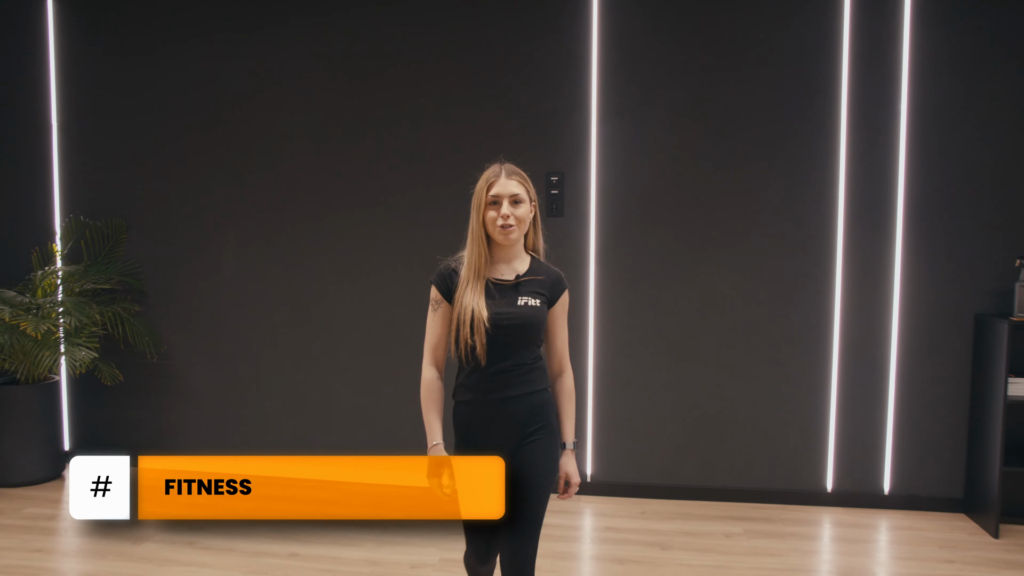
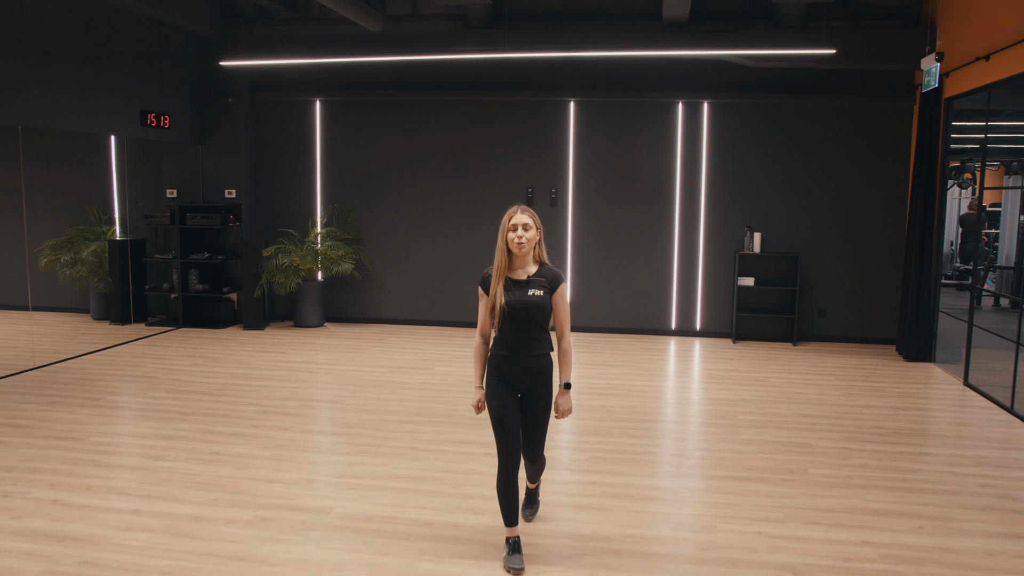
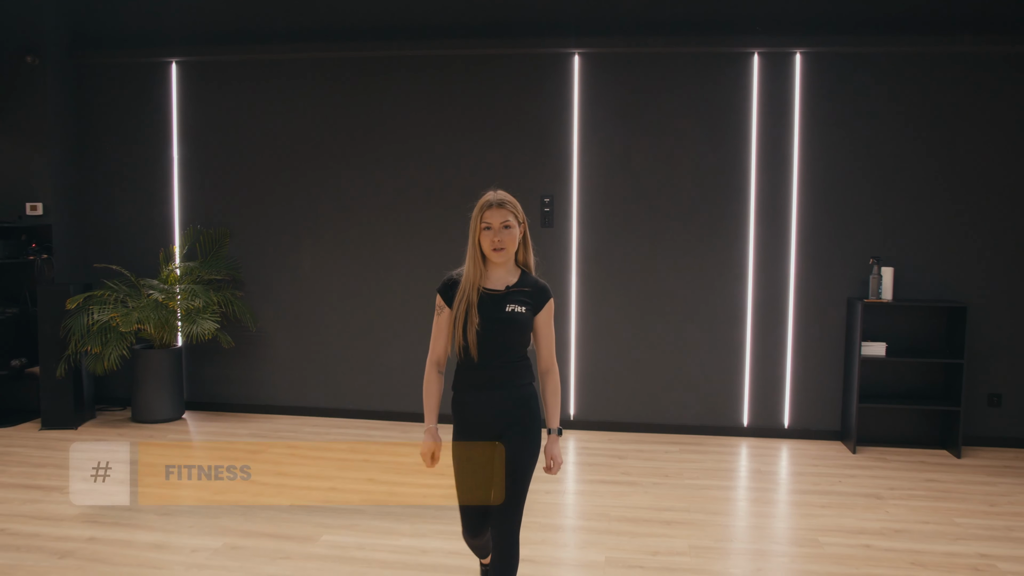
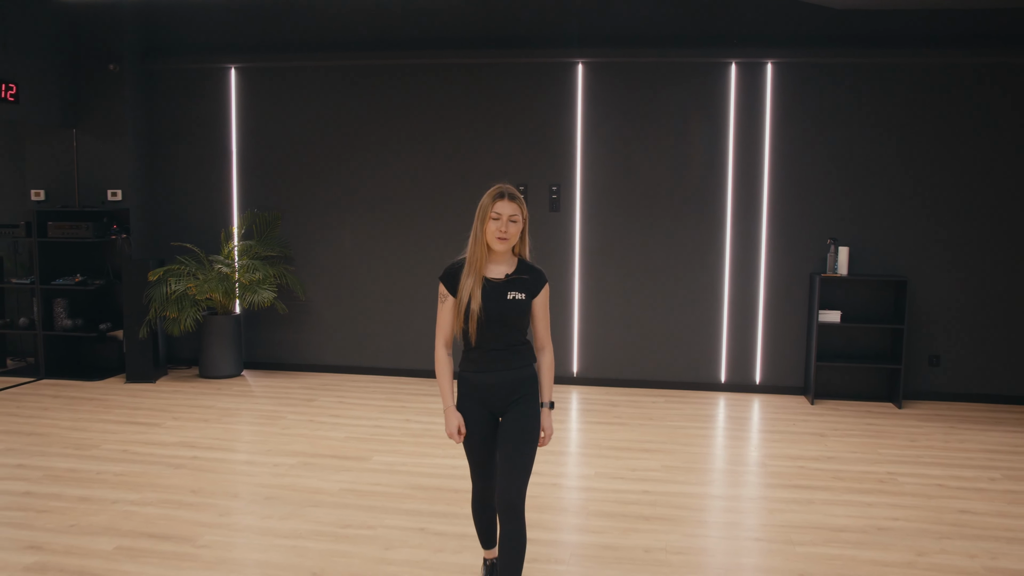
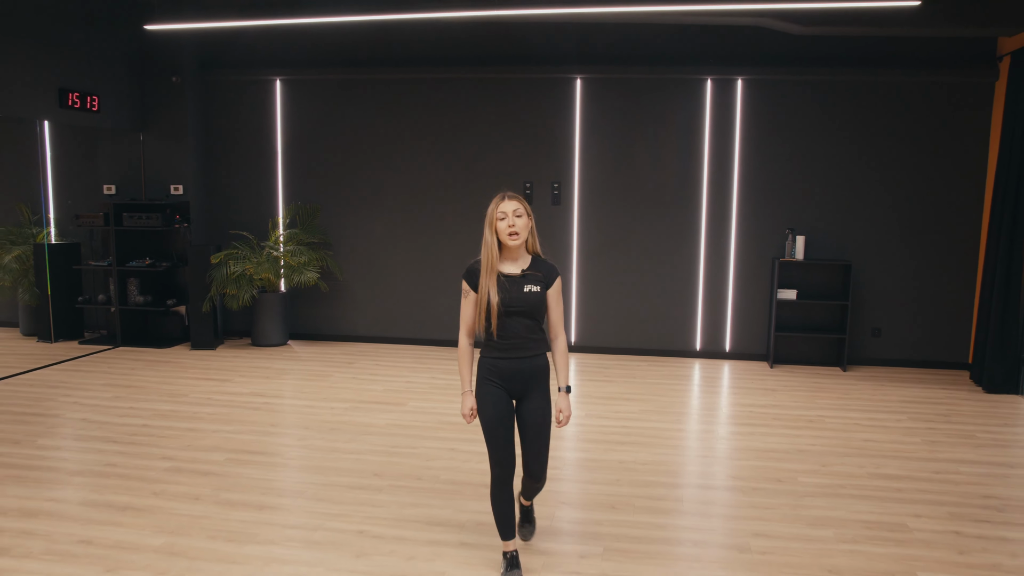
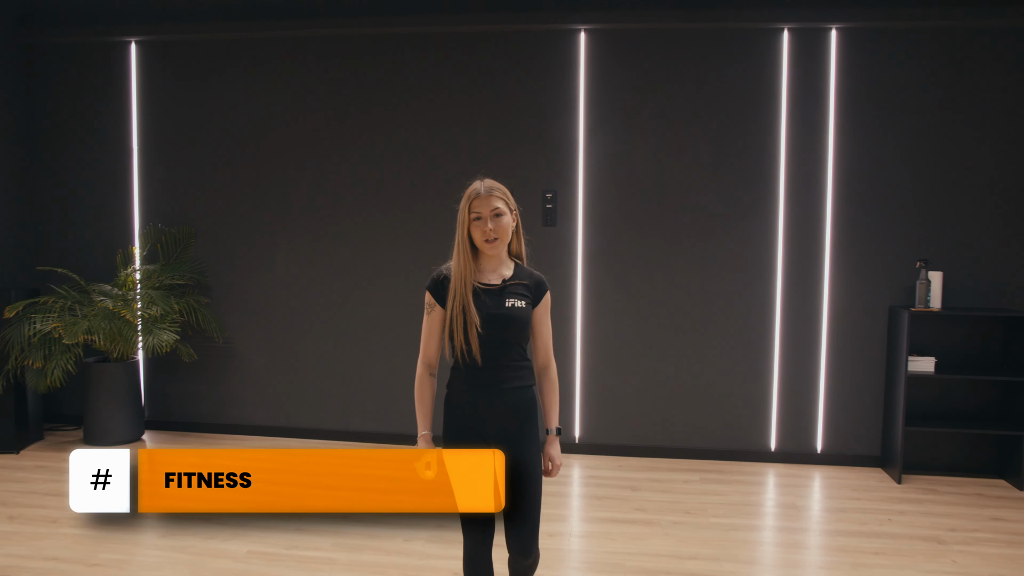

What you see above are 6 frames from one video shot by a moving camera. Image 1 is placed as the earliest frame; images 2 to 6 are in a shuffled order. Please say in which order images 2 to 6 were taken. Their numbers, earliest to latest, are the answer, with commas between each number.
6, 3, 4, 5, 2
